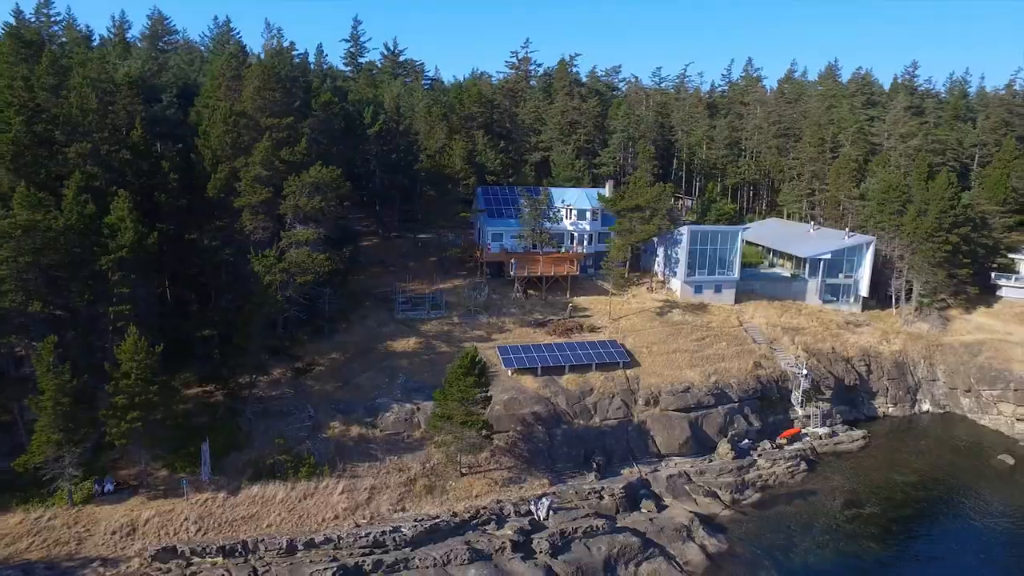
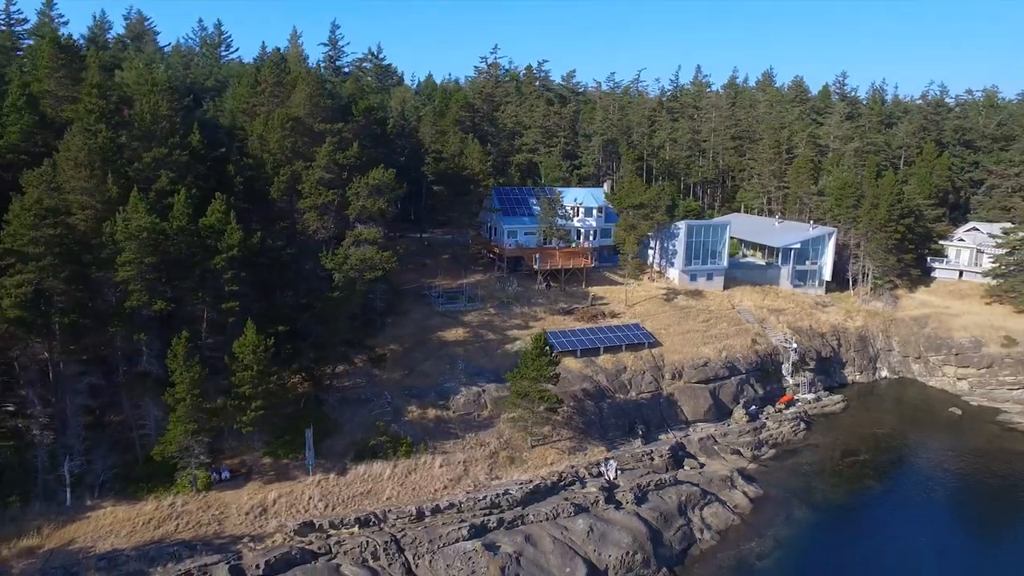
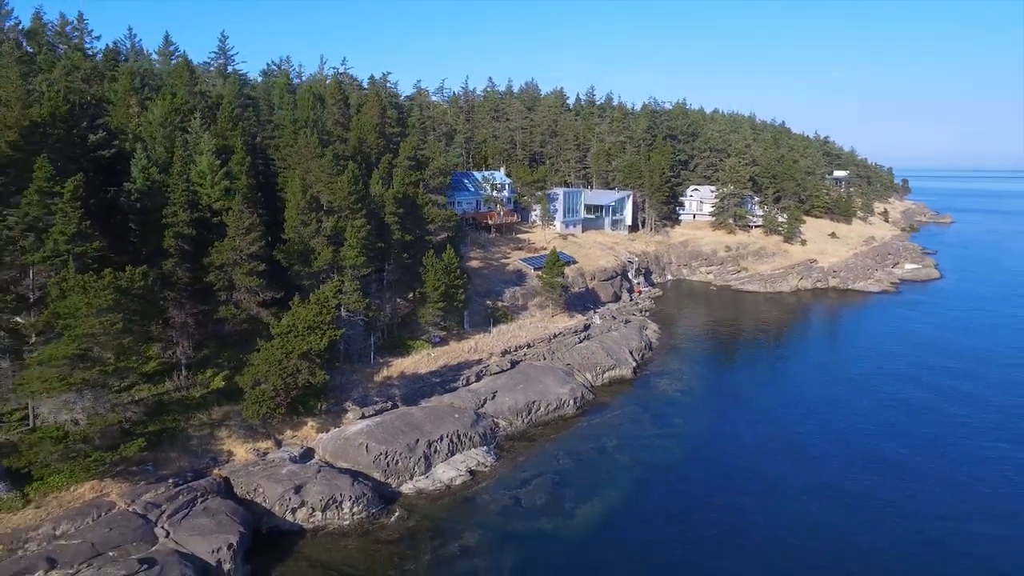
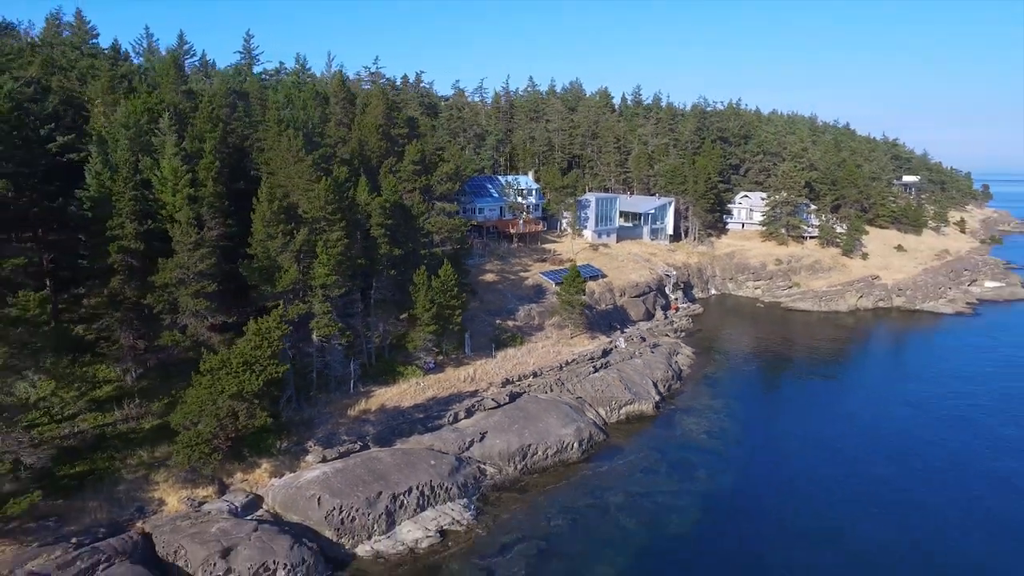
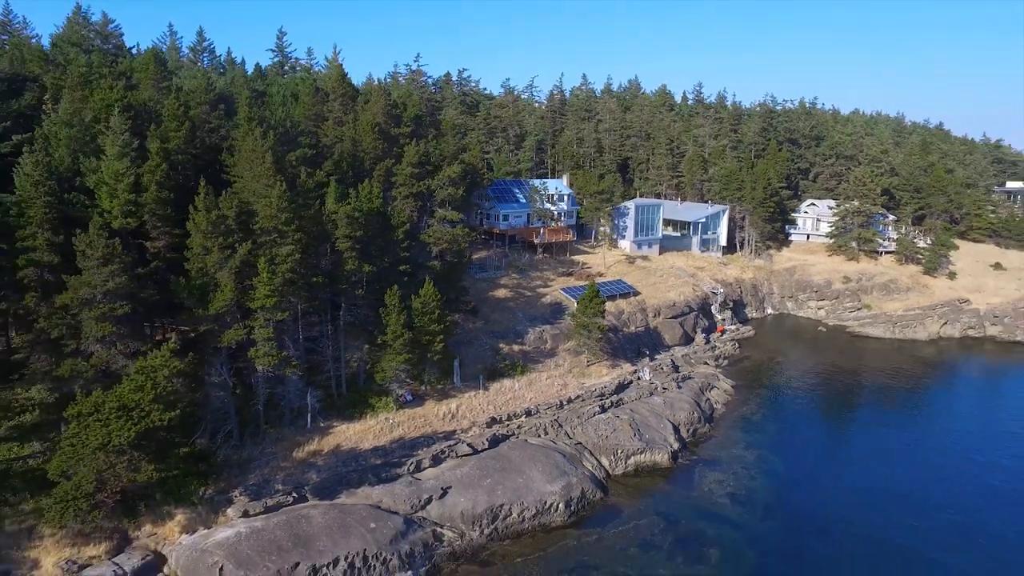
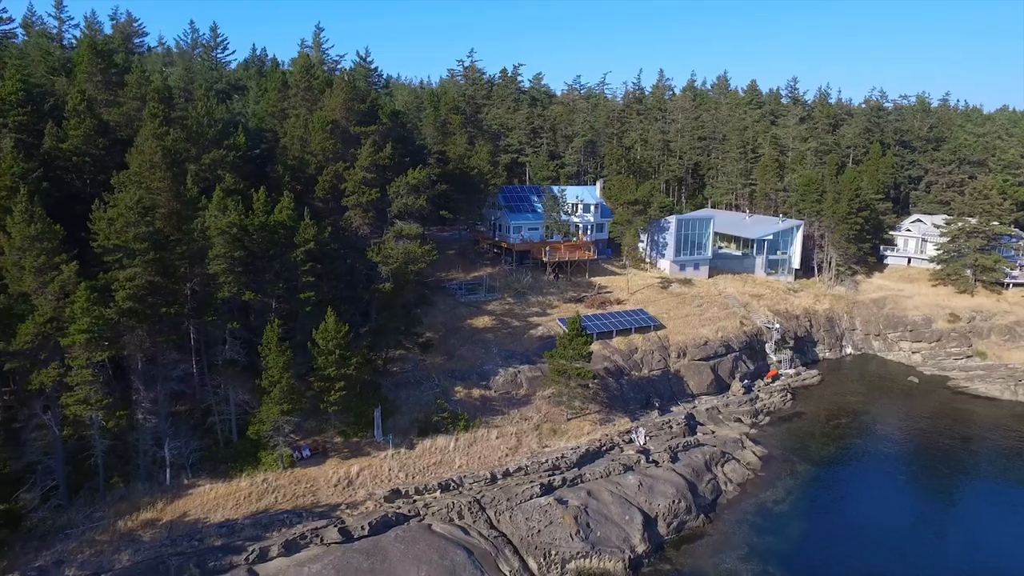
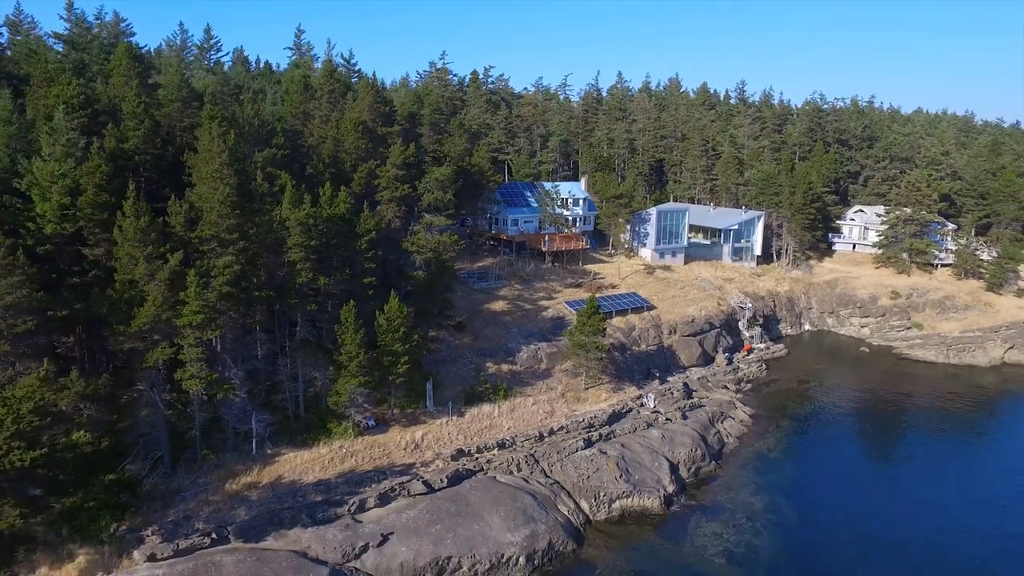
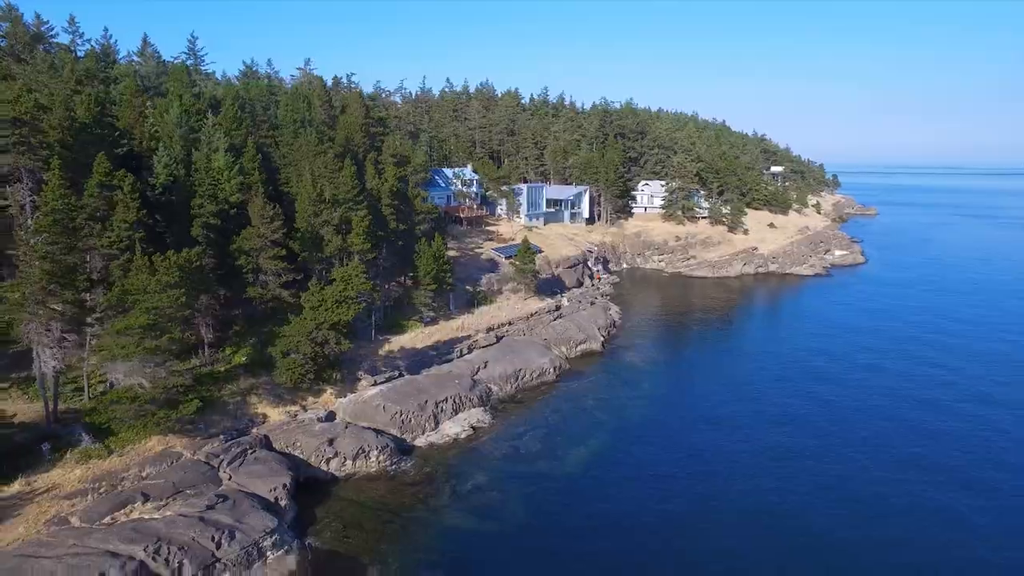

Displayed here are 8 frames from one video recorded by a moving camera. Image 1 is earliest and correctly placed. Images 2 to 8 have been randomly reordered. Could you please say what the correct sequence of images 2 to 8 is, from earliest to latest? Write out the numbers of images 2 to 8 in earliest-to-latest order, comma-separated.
2, 6, 7, 5, 4, 3, 8
